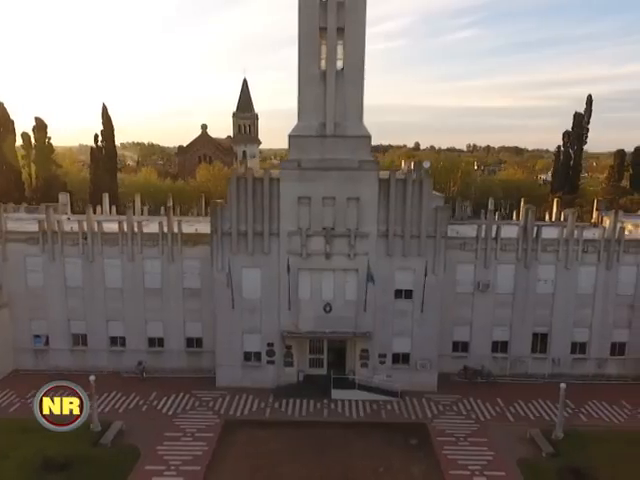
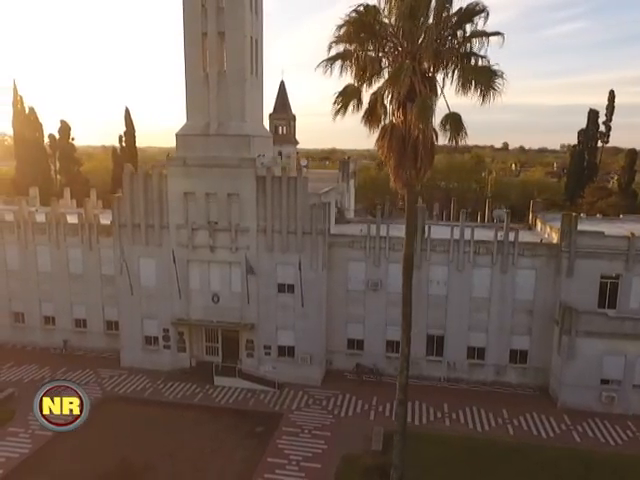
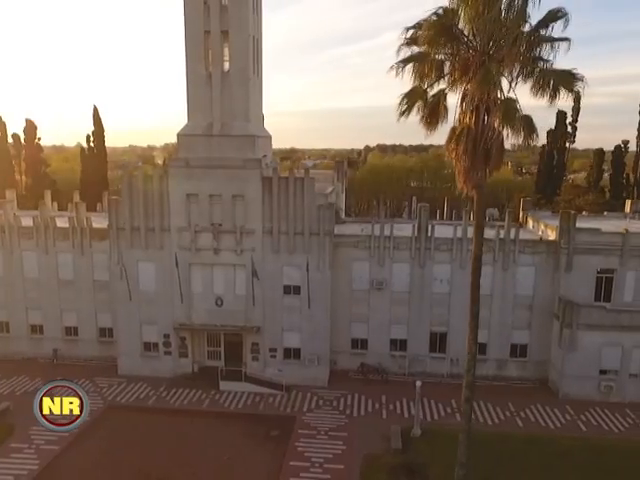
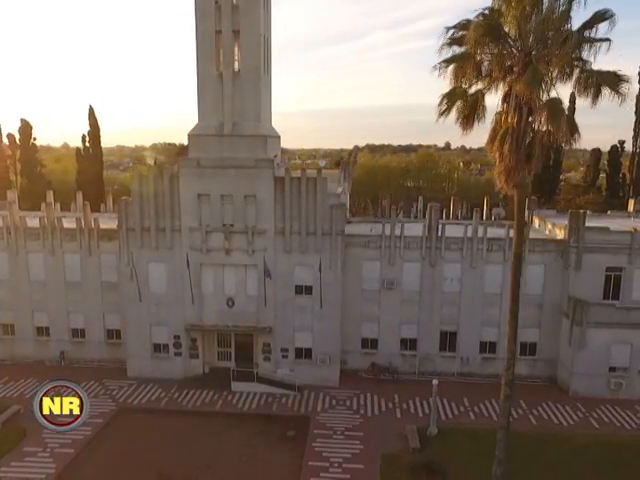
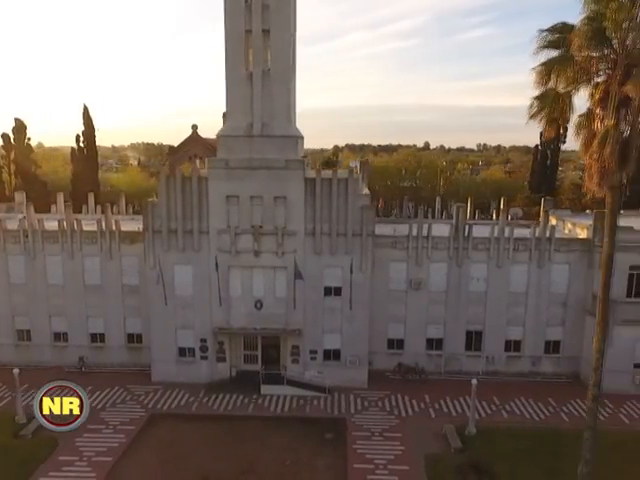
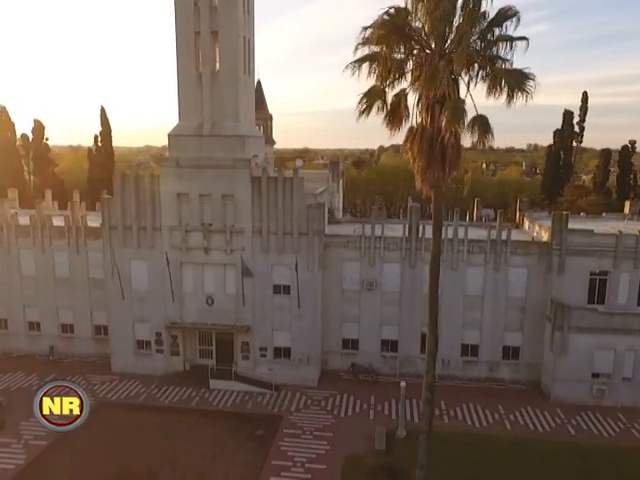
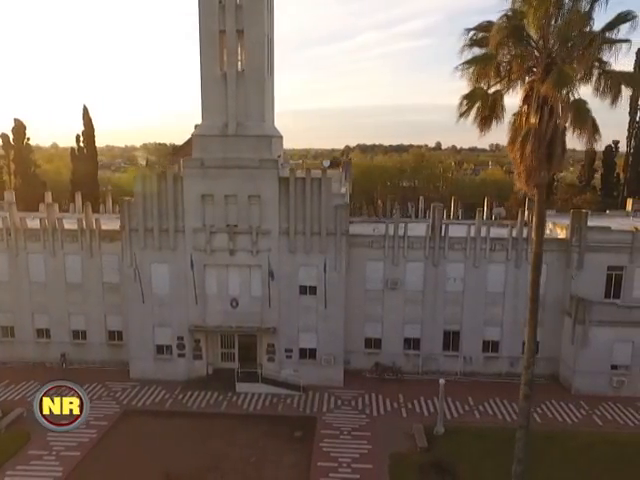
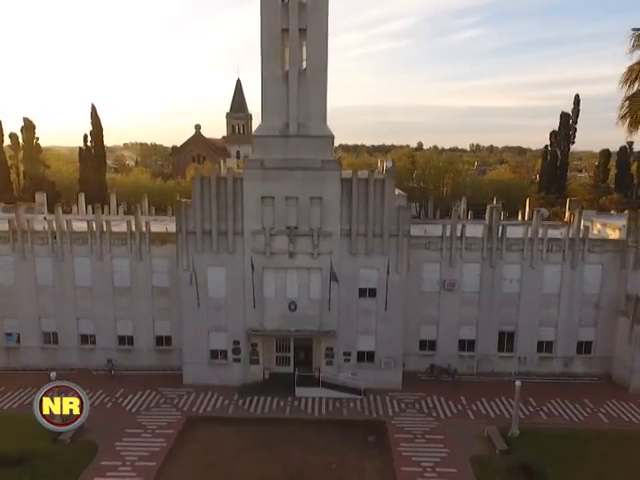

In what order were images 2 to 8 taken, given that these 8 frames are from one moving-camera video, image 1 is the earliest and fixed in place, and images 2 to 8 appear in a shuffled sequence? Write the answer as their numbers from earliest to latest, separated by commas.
8, 5, 7, 4, 3, 6, 2
